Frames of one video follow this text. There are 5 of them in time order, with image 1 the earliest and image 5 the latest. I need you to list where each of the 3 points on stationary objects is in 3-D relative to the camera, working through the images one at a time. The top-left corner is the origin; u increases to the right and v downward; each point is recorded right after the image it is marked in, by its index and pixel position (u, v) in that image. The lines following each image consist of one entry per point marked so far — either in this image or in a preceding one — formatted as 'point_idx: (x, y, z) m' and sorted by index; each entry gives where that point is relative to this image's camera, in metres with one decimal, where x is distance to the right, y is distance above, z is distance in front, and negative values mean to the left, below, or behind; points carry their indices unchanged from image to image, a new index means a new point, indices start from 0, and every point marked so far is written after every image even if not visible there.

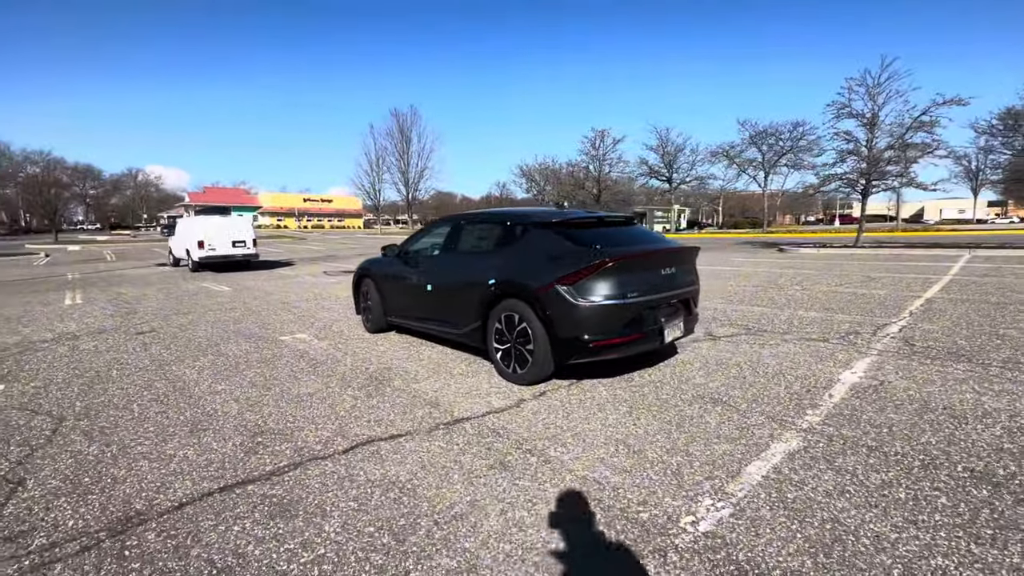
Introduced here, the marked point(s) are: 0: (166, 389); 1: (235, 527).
0: (-3.5, -1.0, +4.7) m
1: (-1.5, -1.3, +2.5) m
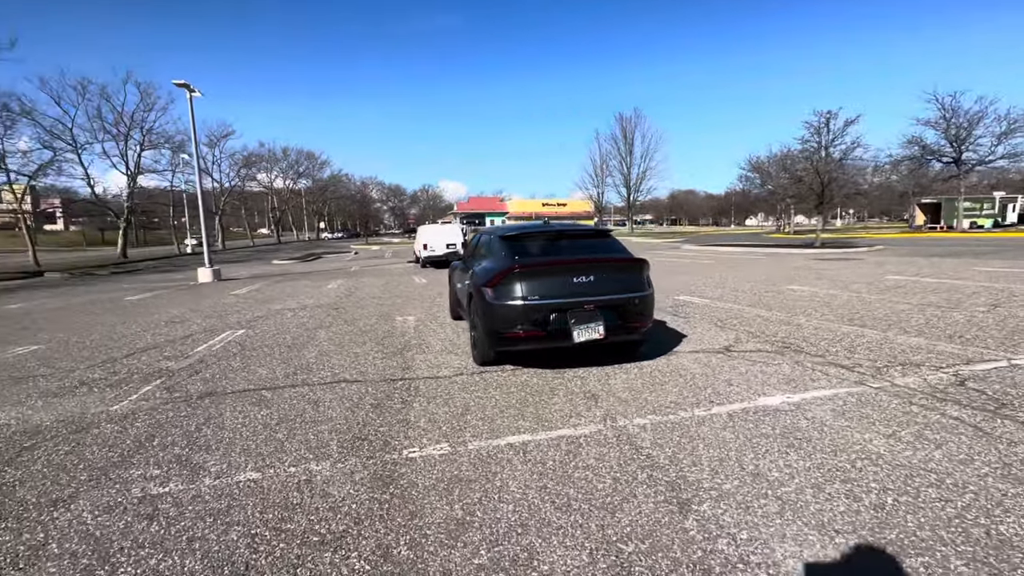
0: (-3.5, -0.9, +7.7) m
1: (-2.8, -1.2, +4.7) m
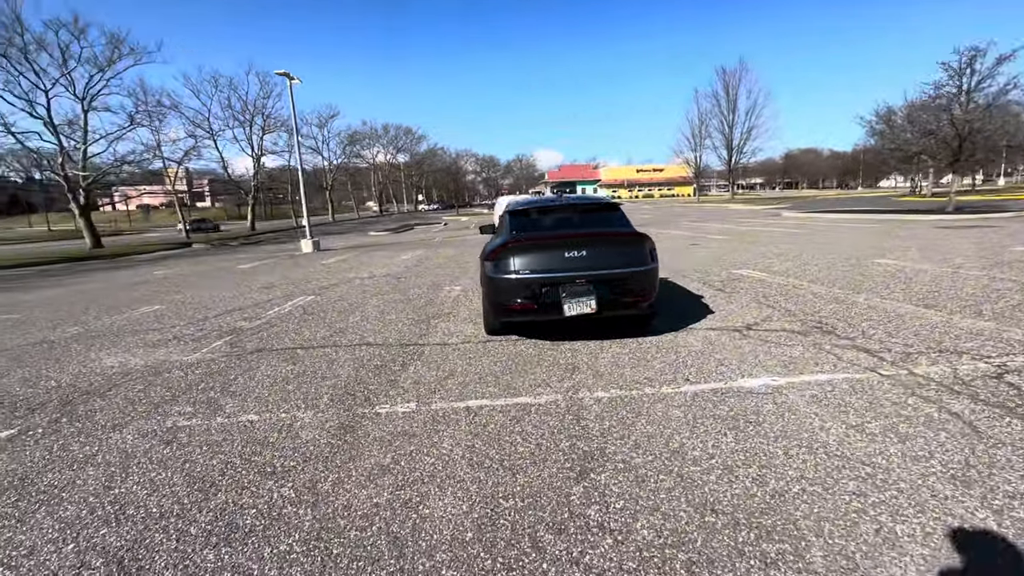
0: (-2.9, -0.4, +8.6) m
1: (-2.9, -0.8, +5.5) m
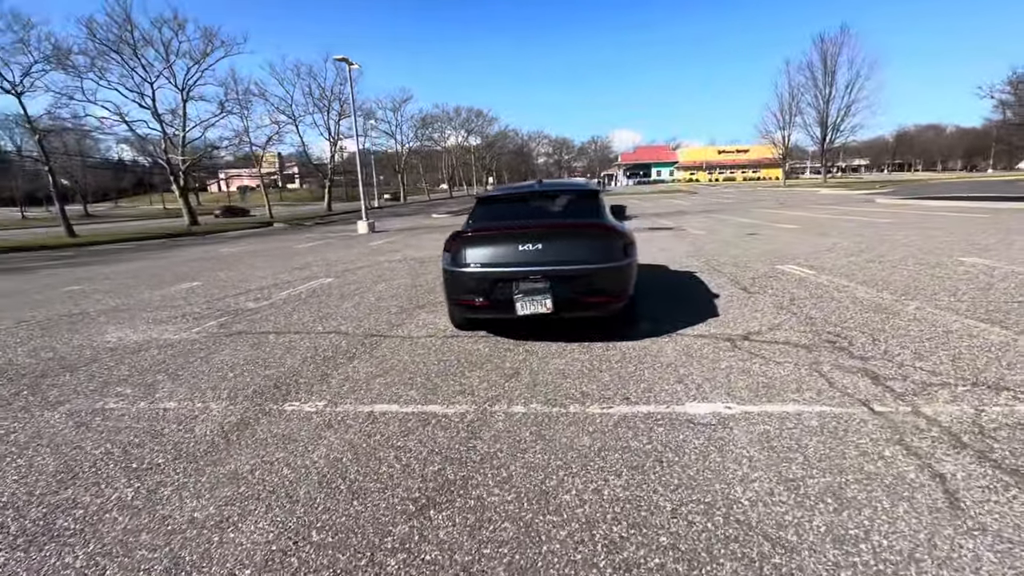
0: (-2.9, -0.1, +8.6) m
1: (-3.3, -0.7, +5.6) m
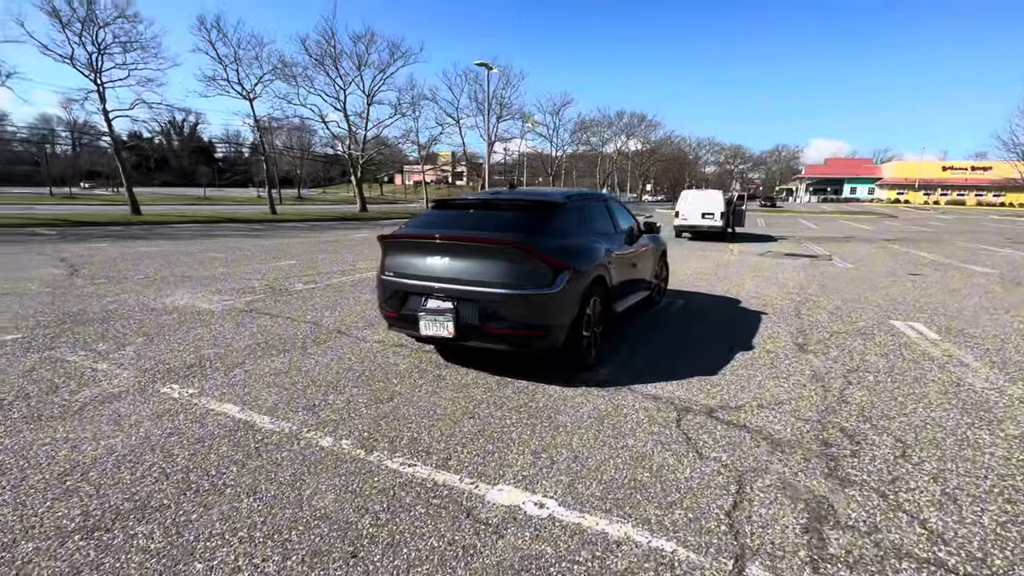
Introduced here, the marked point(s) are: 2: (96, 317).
0: (-2.3, 0.0, +8.8) m
1: (-3.7, -0.4, +6.1) m
2: (-5.5, -0.4, +6.2) m
